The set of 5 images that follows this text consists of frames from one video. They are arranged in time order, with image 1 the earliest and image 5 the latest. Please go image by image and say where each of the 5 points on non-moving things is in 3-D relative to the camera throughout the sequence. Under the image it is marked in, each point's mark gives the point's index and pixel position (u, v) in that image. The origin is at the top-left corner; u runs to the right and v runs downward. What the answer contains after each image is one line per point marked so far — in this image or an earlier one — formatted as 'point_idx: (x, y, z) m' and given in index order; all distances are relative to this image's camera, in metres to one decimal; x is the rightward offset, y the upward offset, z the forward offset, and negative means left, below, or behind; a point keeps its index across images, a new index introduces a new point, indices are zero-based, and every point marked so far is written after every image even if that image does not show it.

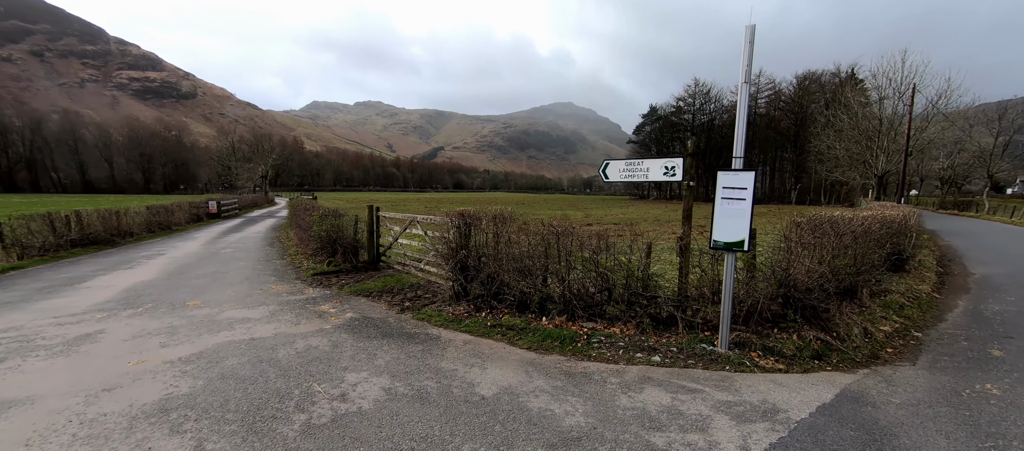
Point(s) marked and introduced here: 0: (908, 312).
0: (+6.3, -1.4, +6.4) m
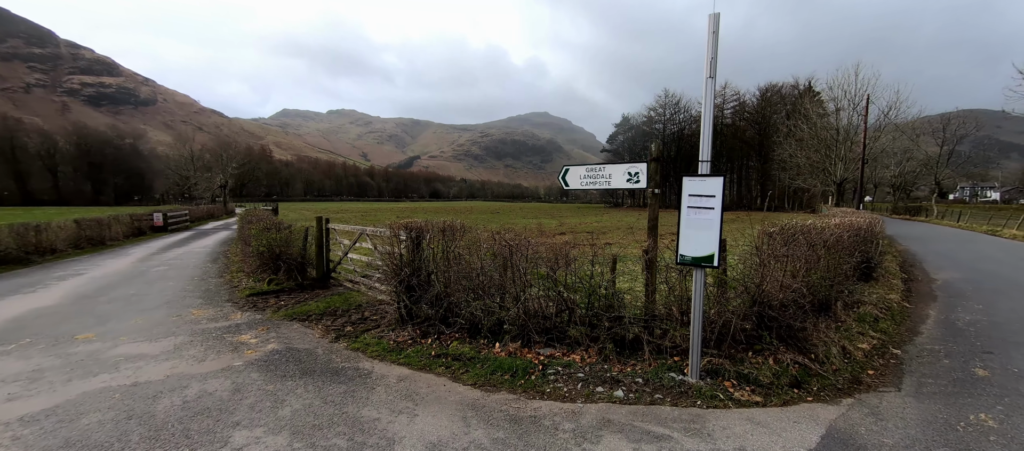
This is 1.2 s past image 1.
0: (+5.6, -1.6, +6.1) m
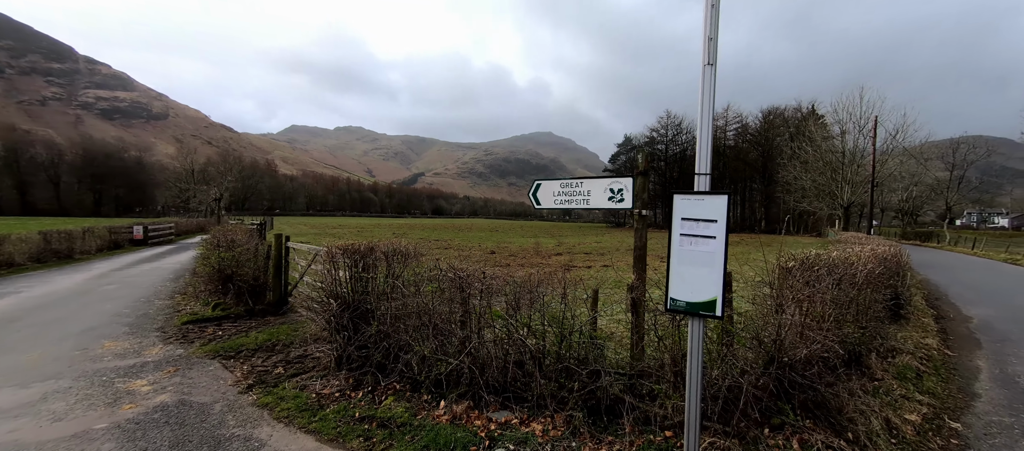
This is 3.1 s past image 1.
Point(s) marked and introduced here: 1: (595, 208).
0: (+5.1, -2.0, +5.0) m
1: (+0.9, +0.2, +4.4) m
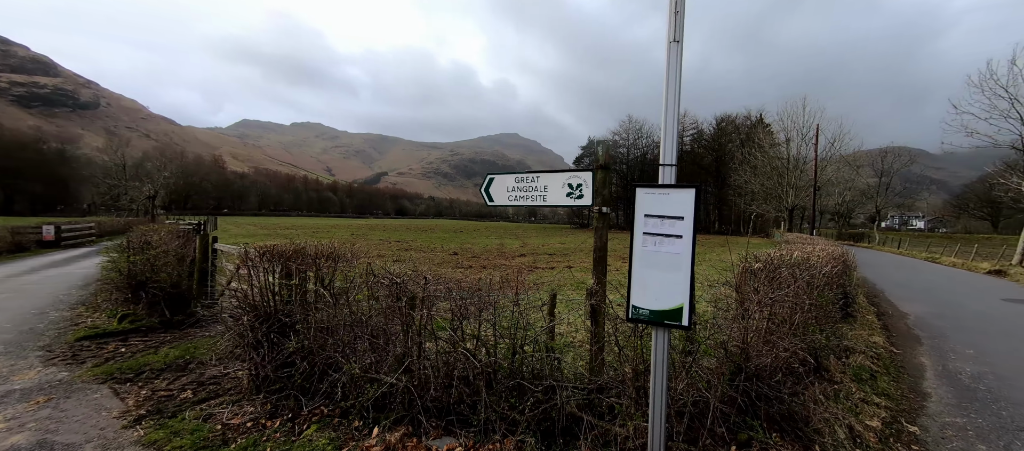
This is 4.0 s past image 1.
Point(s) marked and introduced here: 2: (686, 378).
0: (+4.5, -2.0, +4.9) m
1: (+0.4, +0.2, +4.0) m
2: (+1.4, -1.2, +3.2) m
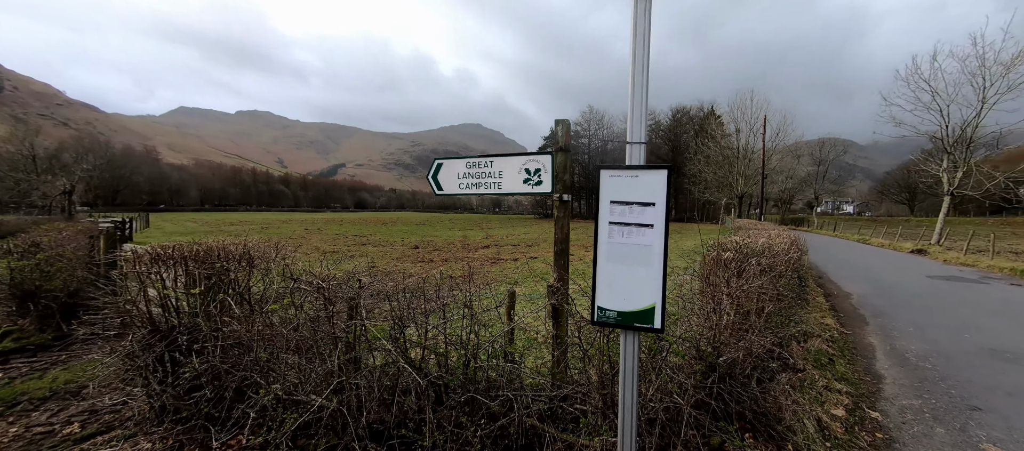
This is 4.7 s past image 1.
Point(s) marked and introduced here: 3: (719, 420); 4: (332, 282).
0: (+4.0, -1.8, +4.9) m
1: (0.0, +0.3, +3.6) m
2: (+1.1, -1.1, +2.9) m
3: (+1.6, -1.5, +3.1) m
4: (-1.4, -0.4, +3.1) m
